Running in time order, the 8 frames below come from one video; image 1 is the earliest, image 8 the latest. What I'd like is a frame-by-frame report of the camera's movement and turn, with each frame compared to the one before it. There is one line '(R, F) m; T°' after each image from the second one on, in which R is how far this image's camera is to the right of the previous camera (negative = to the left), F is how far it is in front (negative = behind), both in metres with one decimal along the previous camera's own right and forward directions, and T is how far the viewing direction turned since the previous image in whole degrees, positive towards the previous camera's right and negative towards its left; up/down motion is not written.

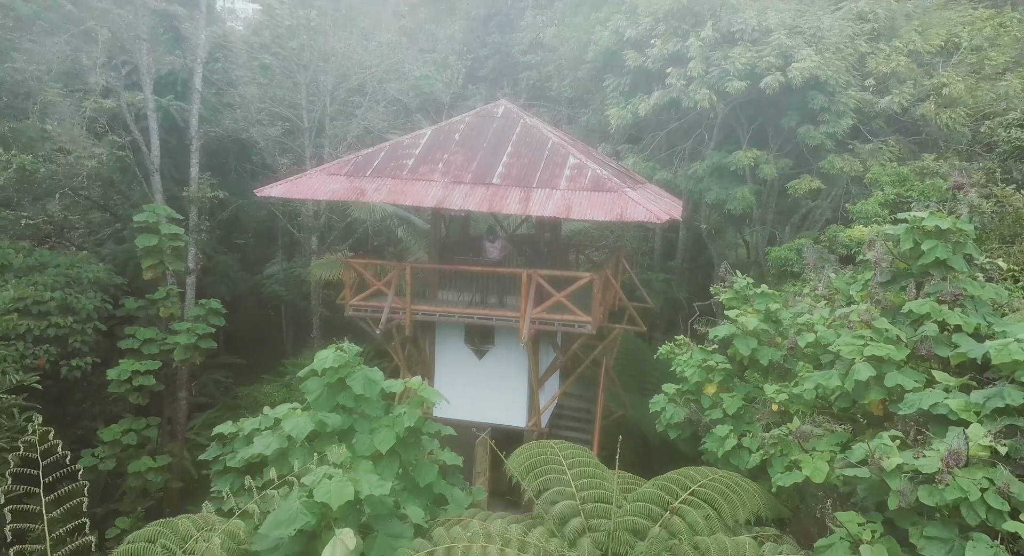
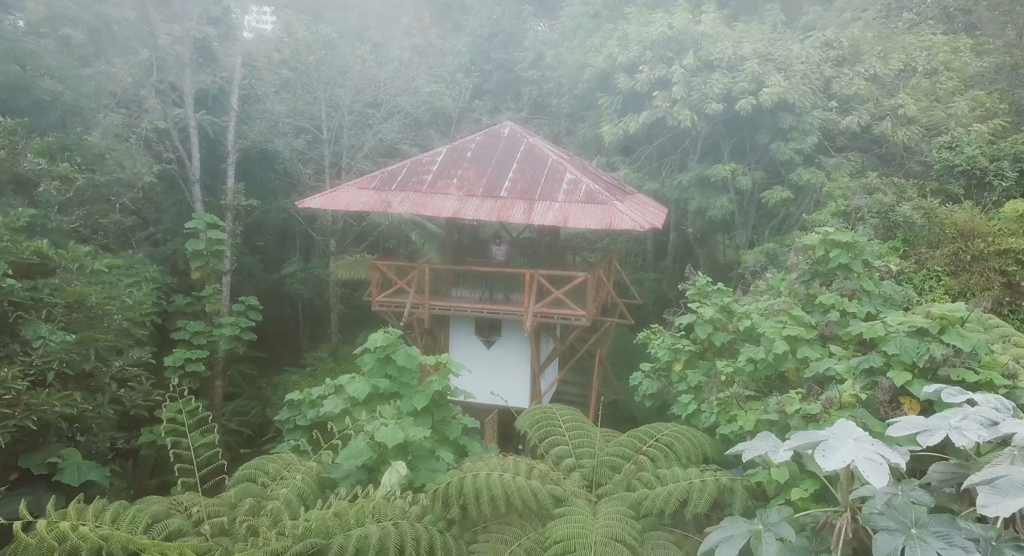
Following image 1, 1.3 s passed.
(0.0, -1.4) m; 0°
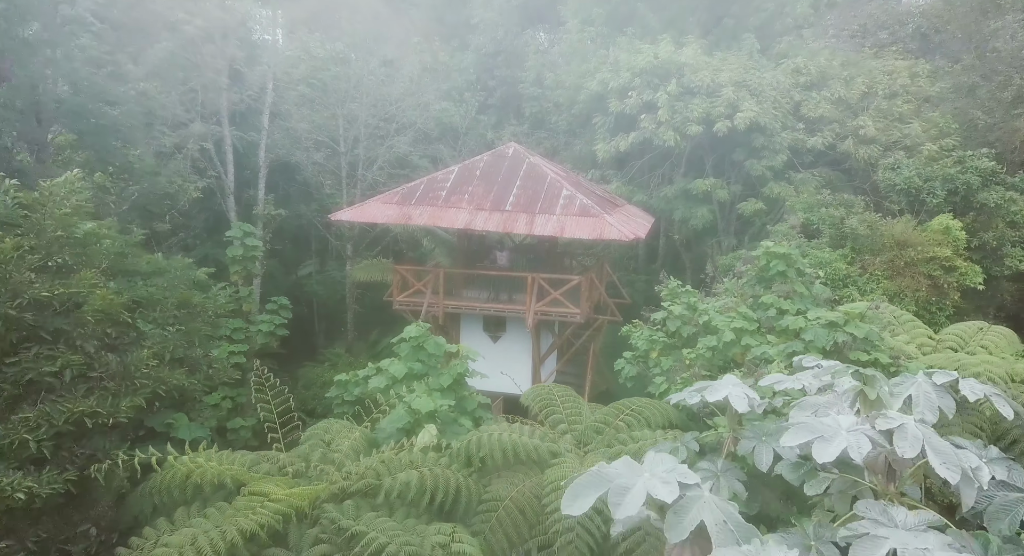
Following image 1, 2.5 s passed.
(-0.1, -1.5) m; 0°
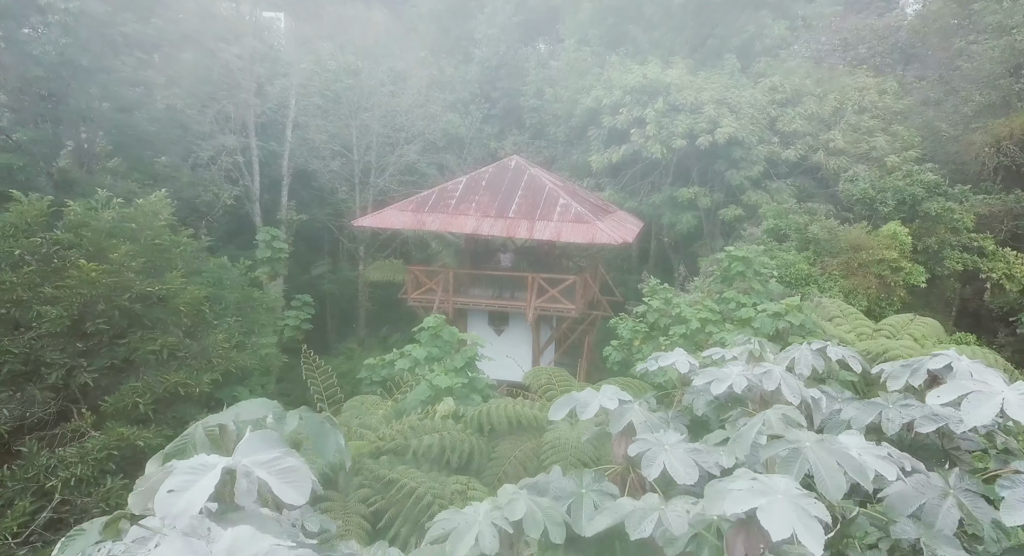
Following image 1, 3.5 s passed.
(0.0, -1.4) m; 0°
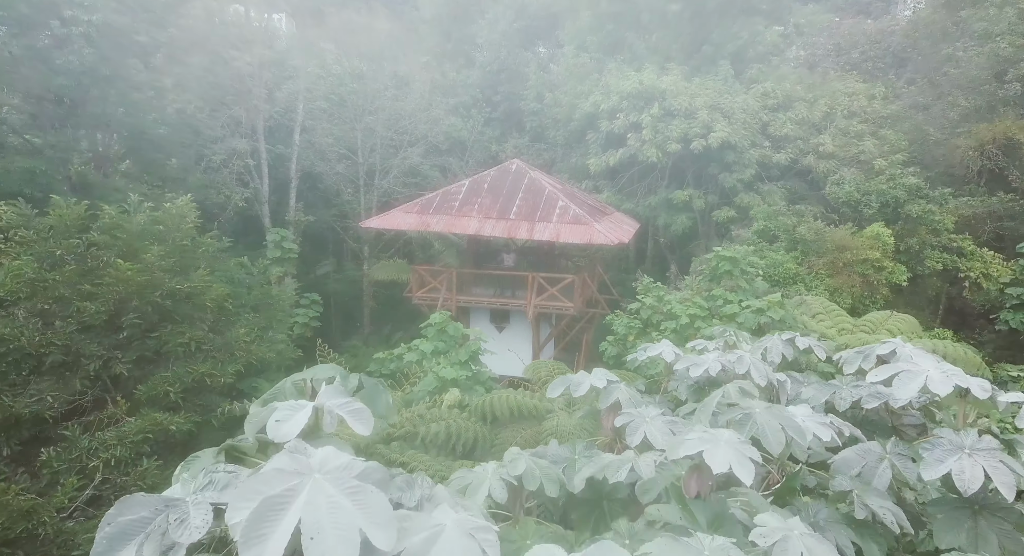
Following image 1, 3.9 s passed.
(0.0, -0.5) m; 0°
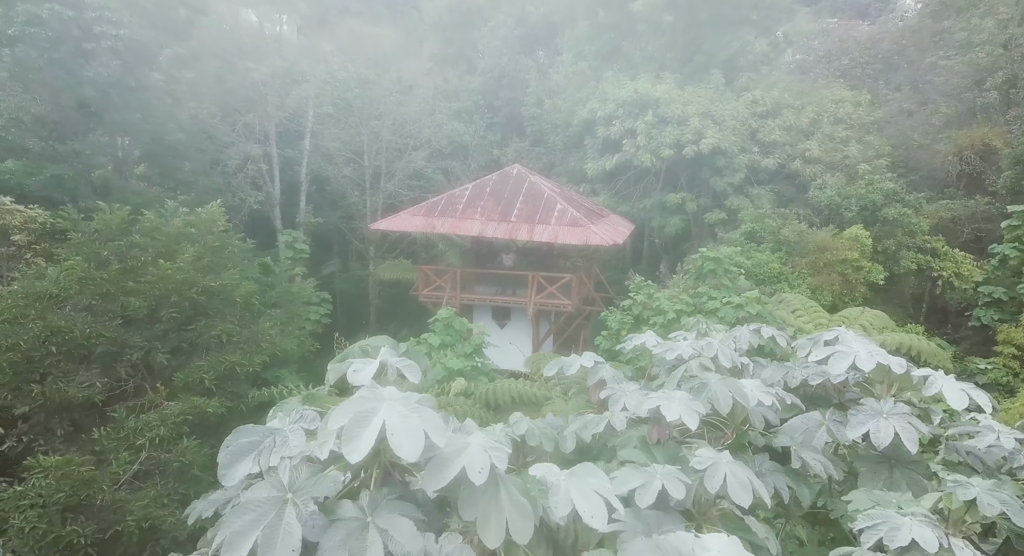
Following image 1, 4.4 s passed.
(0.0, -0.7) m; 0°
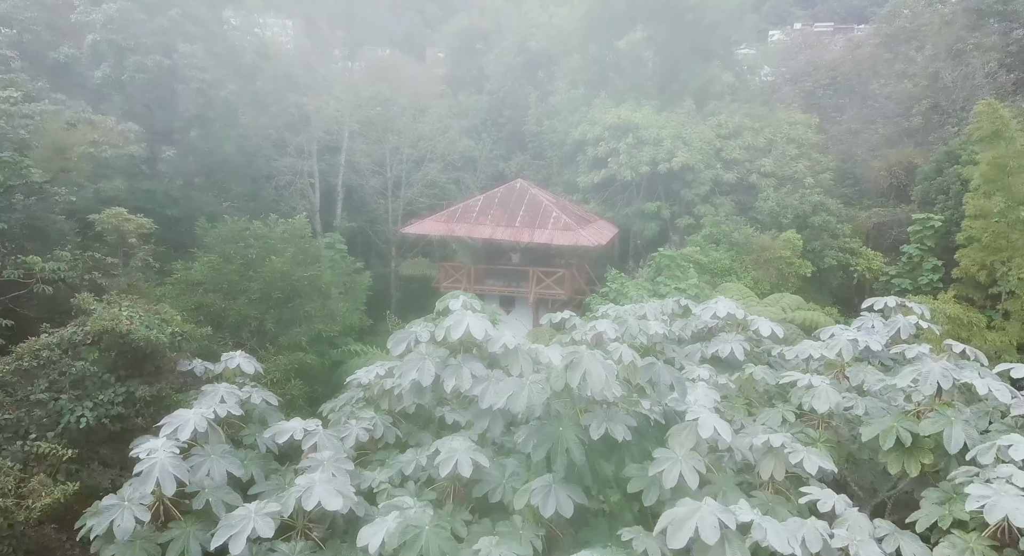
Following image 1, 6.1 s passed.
(-0.1, -3.1) m; 0°
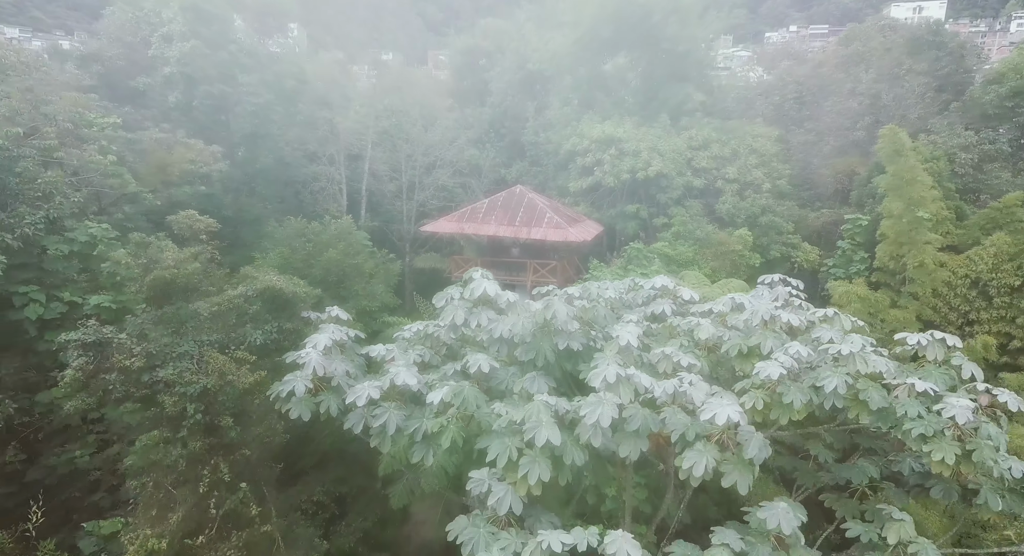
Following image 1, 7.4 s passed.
(0.0, -3.2) m; 0°
